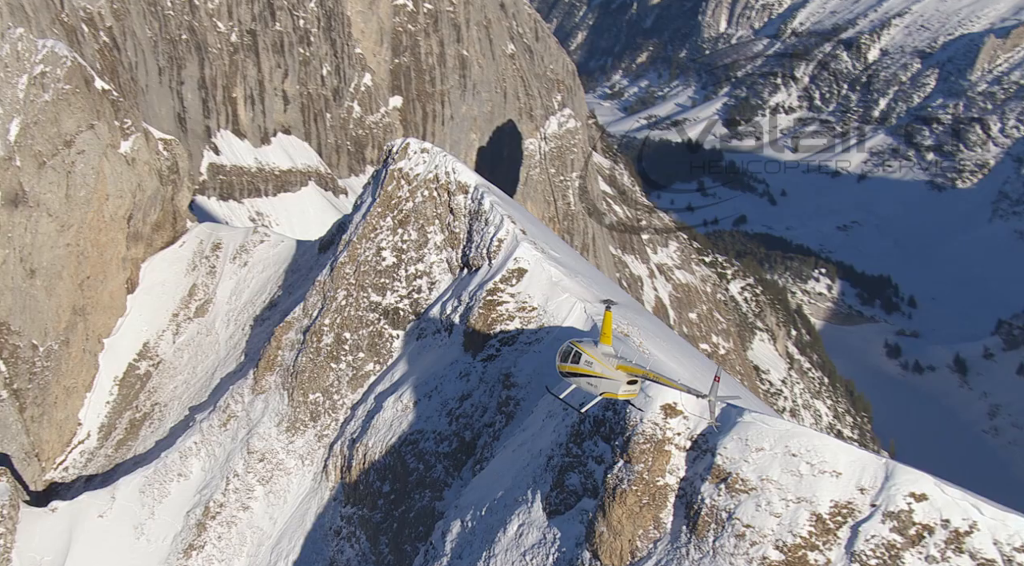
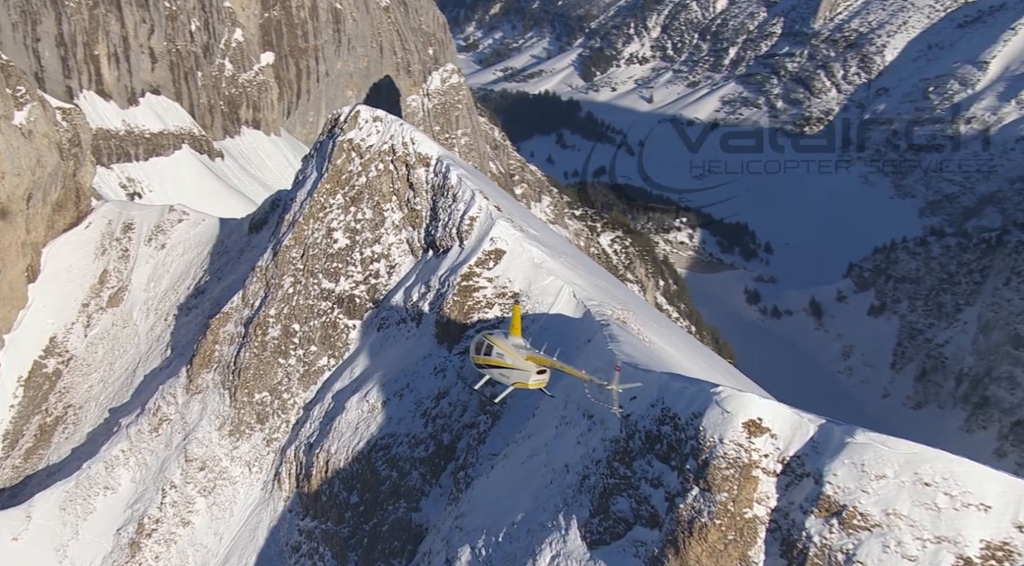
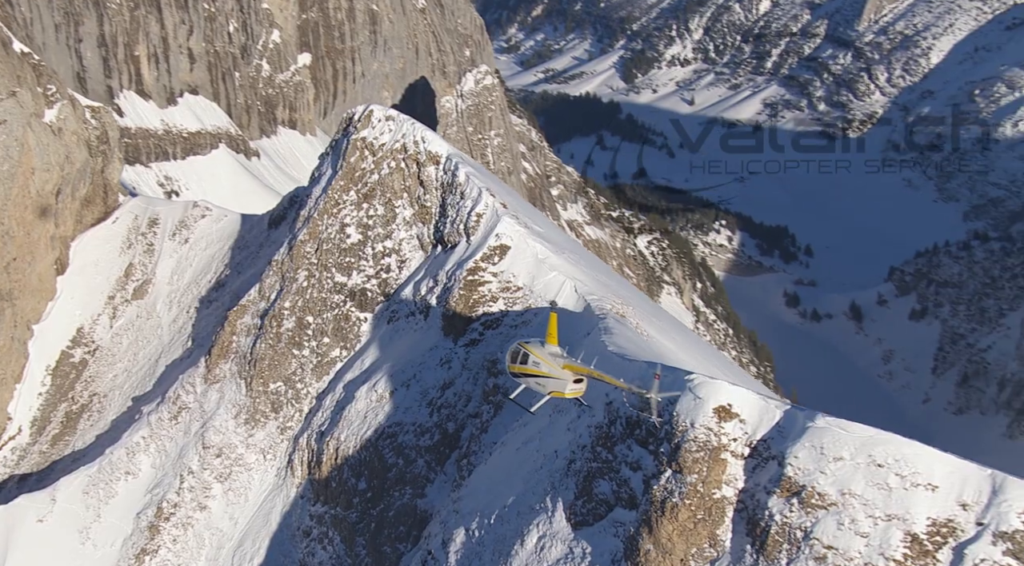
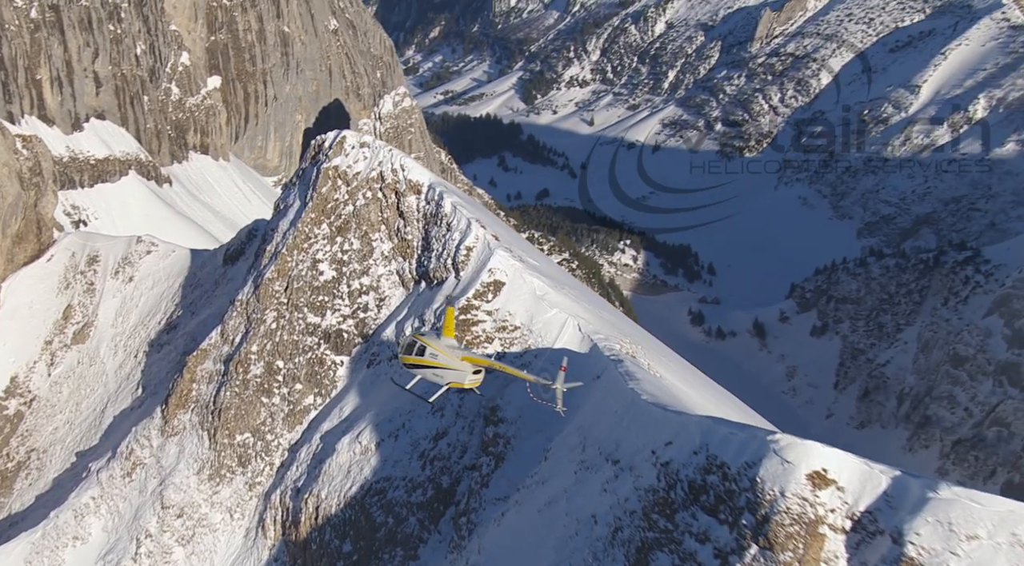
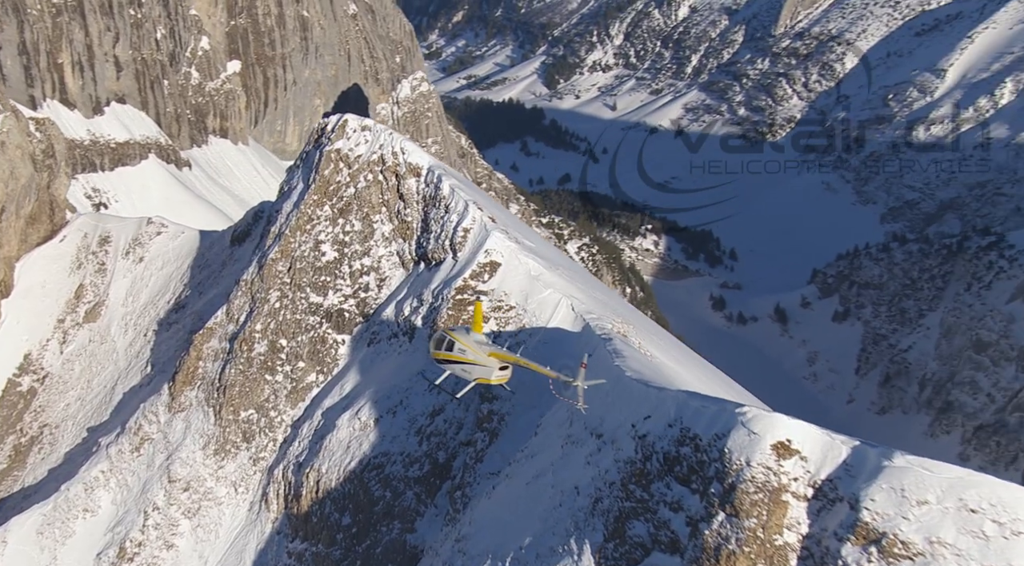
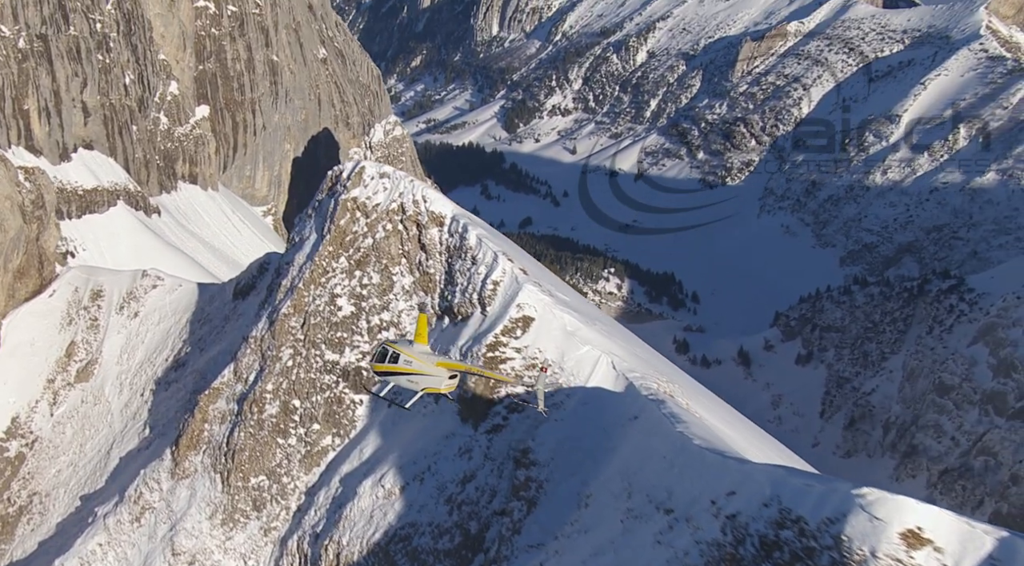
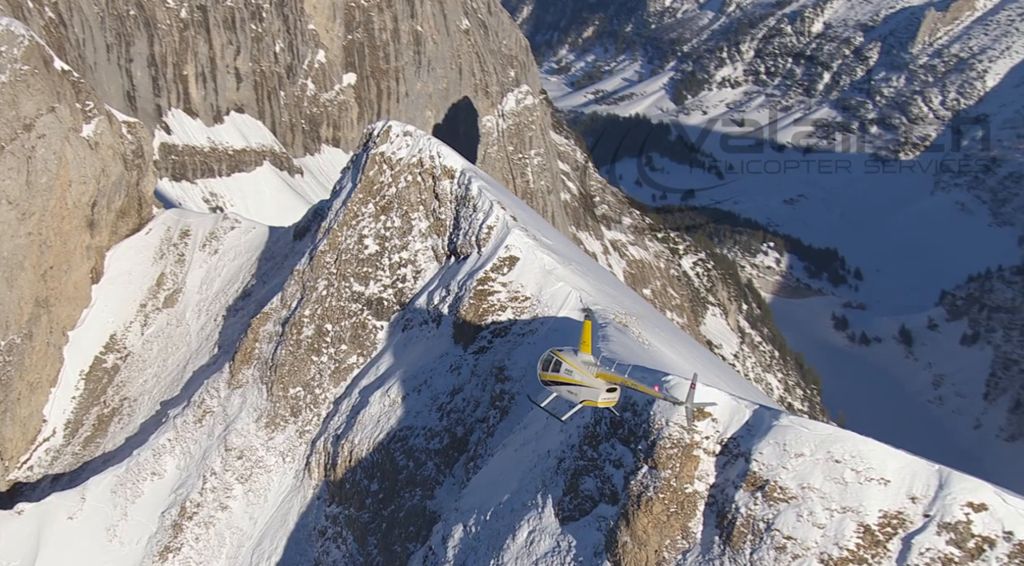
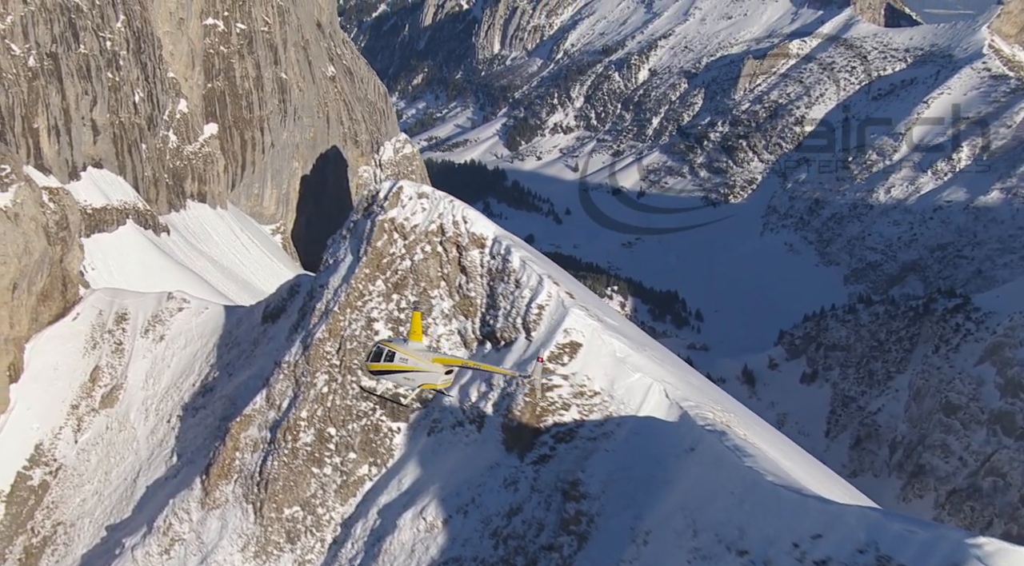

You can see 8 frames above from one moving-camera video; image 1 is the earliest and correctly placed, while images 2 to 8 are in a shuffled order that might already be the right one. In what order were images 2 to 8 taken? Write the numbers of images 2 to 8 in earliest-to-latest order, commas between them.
7, 3, 2, 5, 4, 6, 8
